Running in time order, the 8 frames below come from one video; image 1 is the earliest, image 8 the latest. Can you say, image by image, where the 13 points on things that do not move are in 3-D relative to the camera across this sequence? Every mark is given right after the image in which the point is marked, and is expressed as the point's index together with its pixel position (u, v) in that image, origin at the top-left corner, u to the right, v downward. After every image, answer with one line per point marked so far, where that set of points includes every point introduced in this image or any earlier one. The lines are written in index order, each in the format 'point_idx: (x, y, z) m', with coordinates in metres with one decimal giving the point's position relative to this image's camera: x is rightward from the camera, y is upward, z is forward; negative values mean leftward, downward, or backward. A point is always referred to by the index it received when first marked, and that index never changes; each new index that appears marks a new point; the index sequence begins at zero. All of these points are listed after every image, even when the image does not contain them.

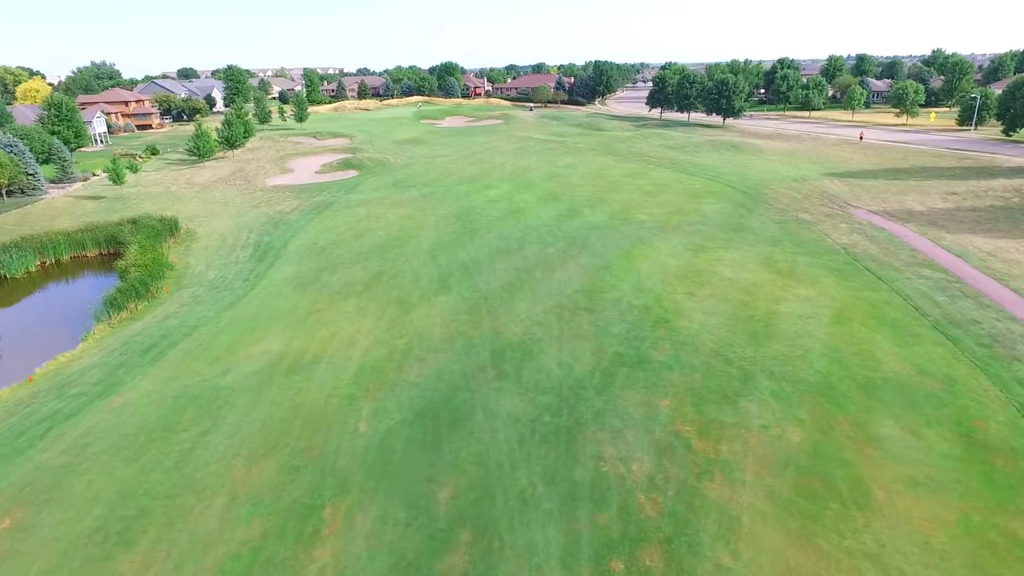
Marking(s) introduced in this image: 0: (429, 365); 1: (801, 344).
0: (-2.6, -2.5, +19.3) m
1: (+9.4, -1.8, +19.7) m
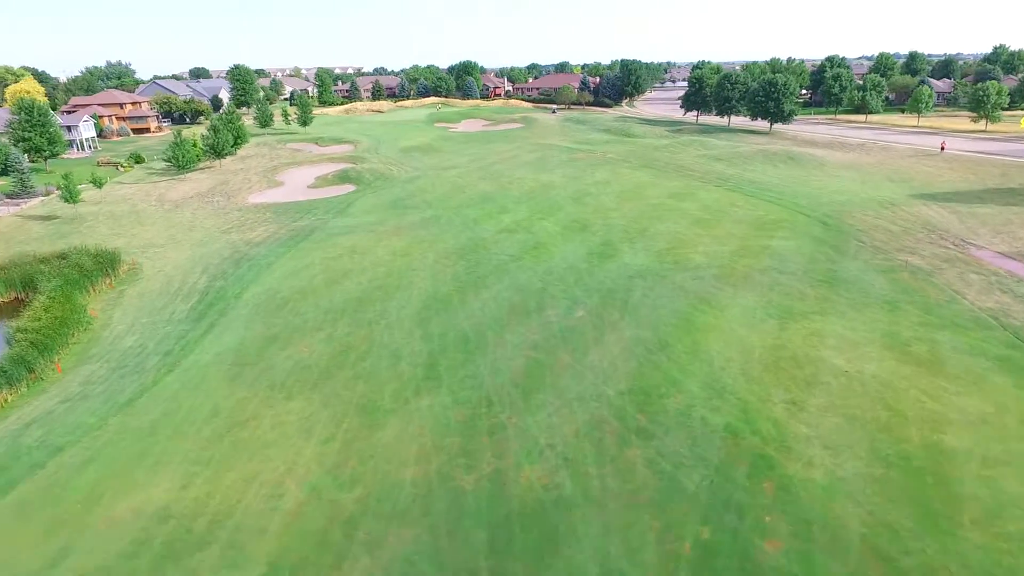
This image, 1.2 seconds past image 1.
0: (-2.4, -5.2, +11.6) m
1: (+9.7, -4.7, +11.6) m
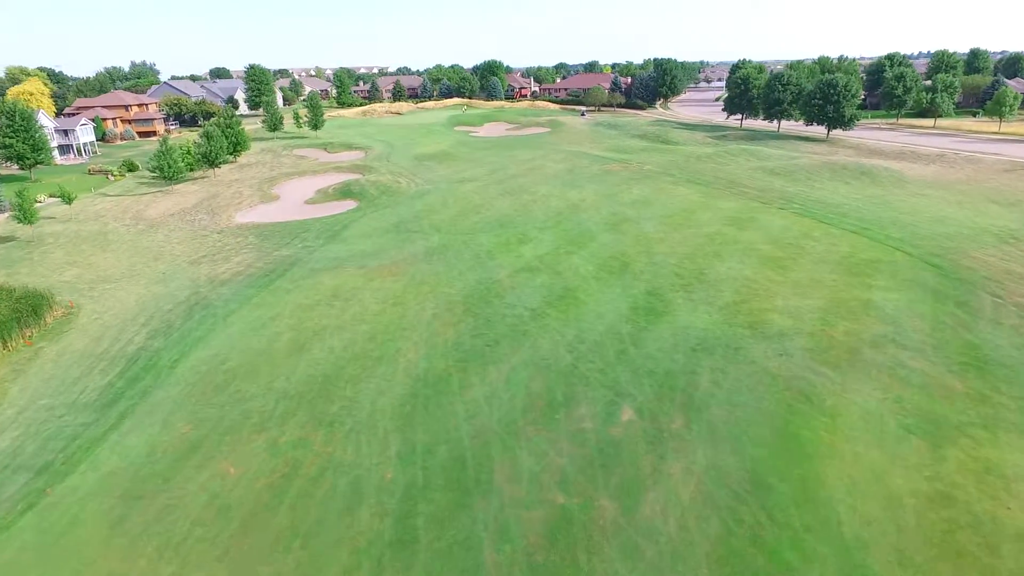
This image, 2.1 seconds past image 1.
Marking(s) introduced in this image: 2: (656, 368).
0: (-2.4, -7.5, +5.2) m
1: (+9.7, -7.2, +4.7) m
2: (+4.3, -2.4, +17.9) m
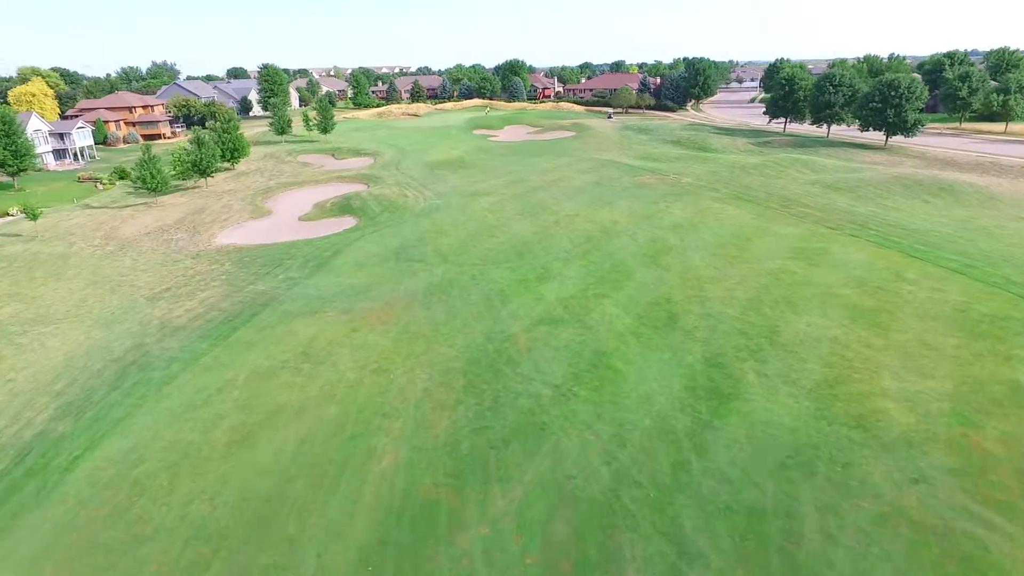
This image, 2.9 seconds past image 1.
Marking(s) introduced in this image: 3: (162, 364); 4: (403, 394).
0: (-2.7, -9.5, -0.2) m
1: (+9.4, -9.2, -1.1) m
2: (+4.6, -4.4, +12.3) m
3: (-11.5, -2.5, +19.8) m
4: (-3.1, -3.0, +17.1) m
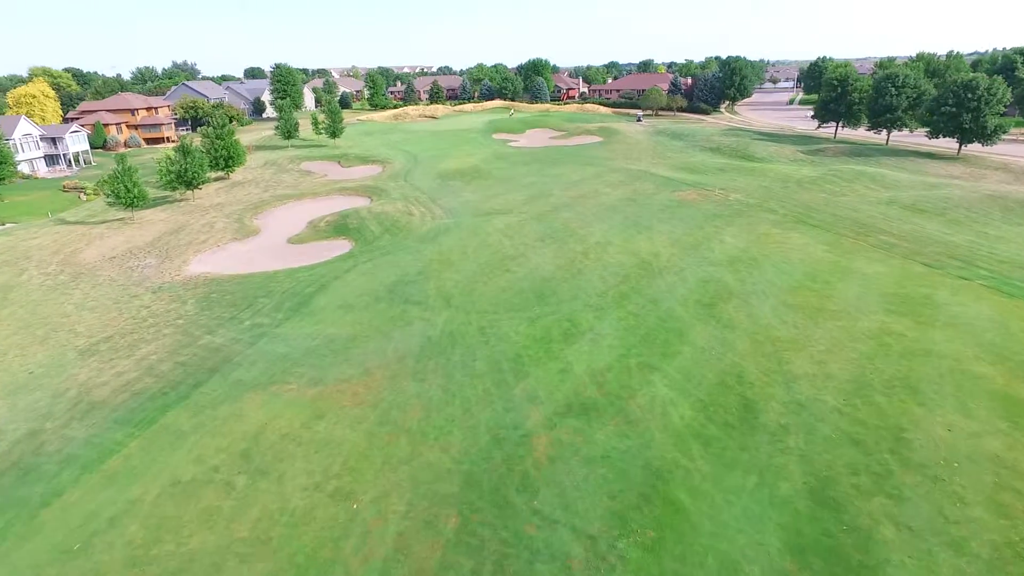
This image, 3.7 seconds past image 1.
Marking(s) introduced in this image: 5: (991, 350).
0: (-3.1, -11.4, -5.7) m
1: (+9.0, -11.3, -7.0) m
2: (+4.7, -6.4, +6.6) m
3: (-11.1, -4.3, +14.6) m
4: (-2.8, -4.9, +11.6) m
5: (+14.1, -1.8, +17.7) m
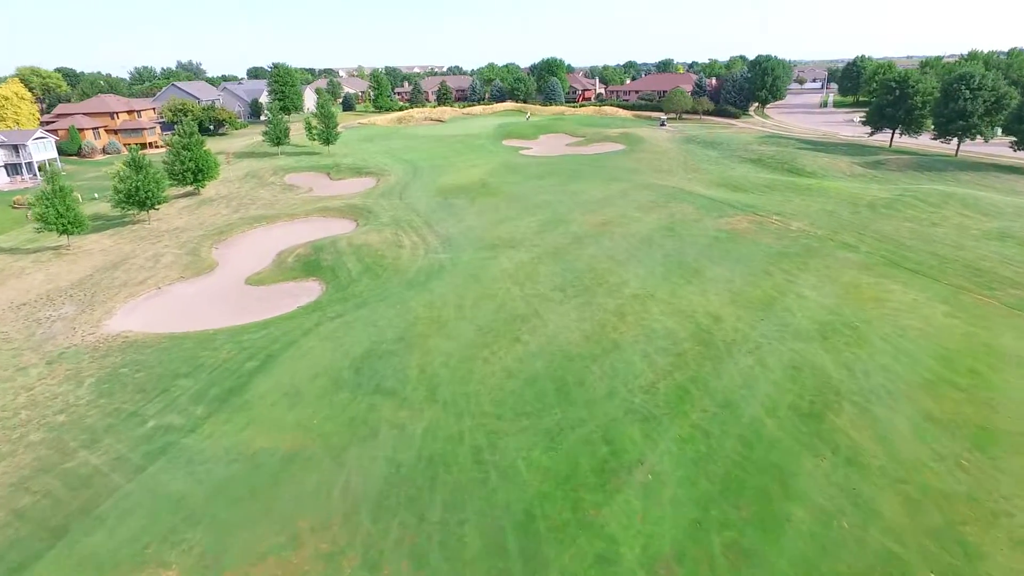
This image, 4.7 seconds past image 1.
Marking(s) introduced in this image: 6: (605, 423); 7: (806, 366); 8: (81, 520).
0: (-3.4, -13.8, -12.5) m
1: (+8.6, -13.8, -14.0) m
2: (+4.6, -8.9, -0.4) m
3: (-11.0, -6.7, +8.0) m
4: (-2.8, -7.3, +4.8) m
5: (+14.3, -4.4, +10.6) m
6: (+2.4, -3.2, +14.9) m
7: (+8.3, -2.1, +16.9) m
8: (-9.2, -4.9, +12.8) m
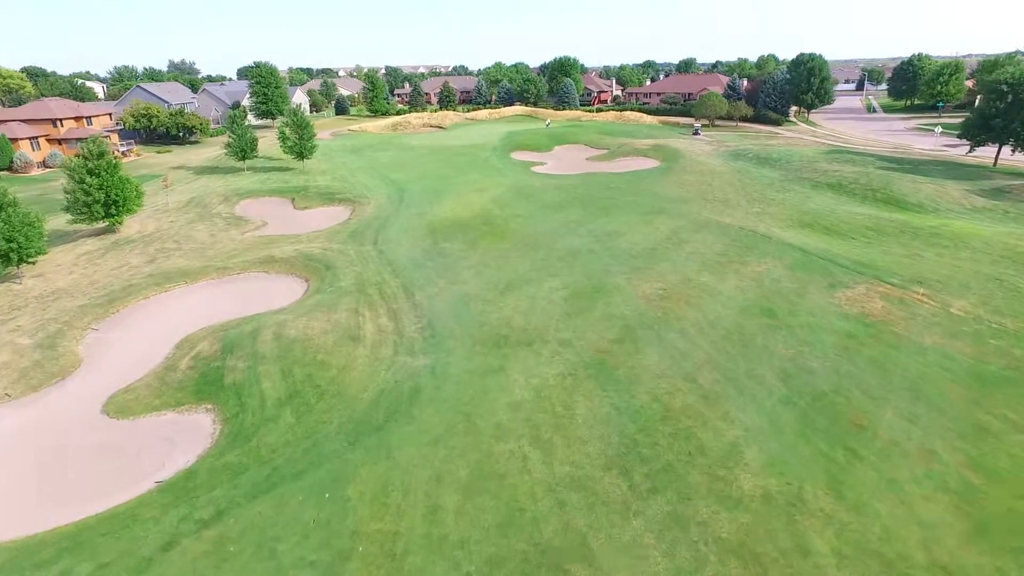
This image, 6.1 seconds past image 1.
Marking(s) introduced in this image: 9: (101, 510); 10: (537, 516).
0: (-3.4, -17.6, -23.1) m
1: (+8.6, -17.6, -24.7) m
2: (+4.7, -12.7, -11.0) m
3: (-10.8, -10.4, -2.5) m
4: (-2.6, -11.1, -5.7) m
5: (+14.6, -8.2, -0.2) m
6: (+2.7, -7.0, +4.3) m
7: (+8.6, -6.0, +6.2) m
8: (-8.9, -8.6, +2.3) m
9: (-9.1, -4.7, +13.9) m
10: (+0.6, -4.4, +11.8) m
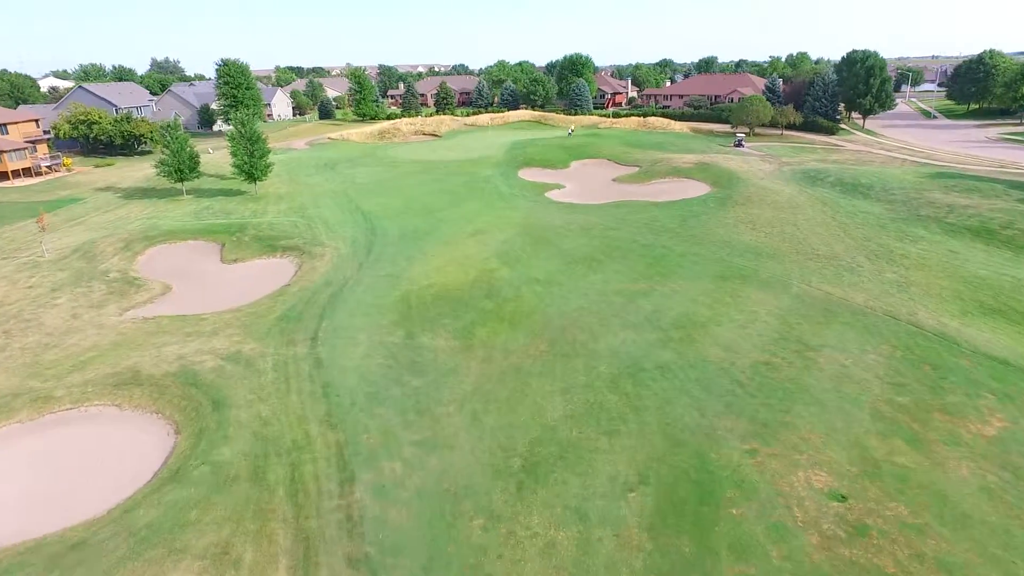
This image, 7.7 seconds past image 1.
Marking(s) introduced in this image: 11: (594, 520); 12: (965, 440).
0: (-3.0, -21.5, -34.4) m
1: (+9.0, -21.6, -36.1) m
2: (+5.2, -16.6, -22.3) m
3: (-10.3, -14.3, -13.8) m
4: (-2.2, -15.0, -17.0) m
5: (+15.0, -12.2, -11.5) m
6: (+3.2, -11.0, -7.0) m
7: (+9.1, -9.9, -5.1) m
8: (-8.4, -12.5, -9.0) m
9: (-8.6, -8.6, +2.6) m
10: (+1.1, -8.3, +0.4) m
11: (+1.6, -4.3, +11.3) m
12: (+9.9, -3.3, +12.9) m
